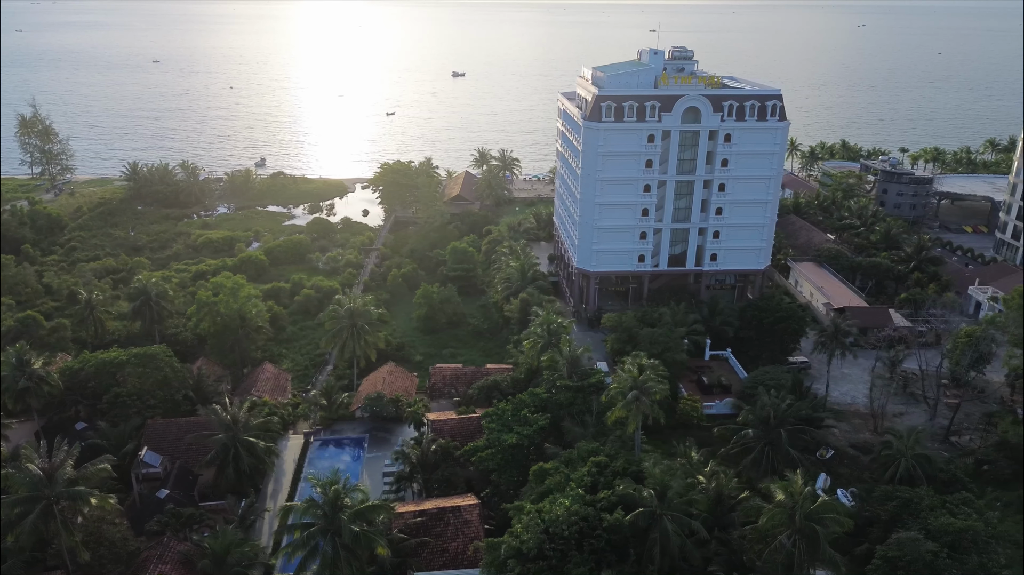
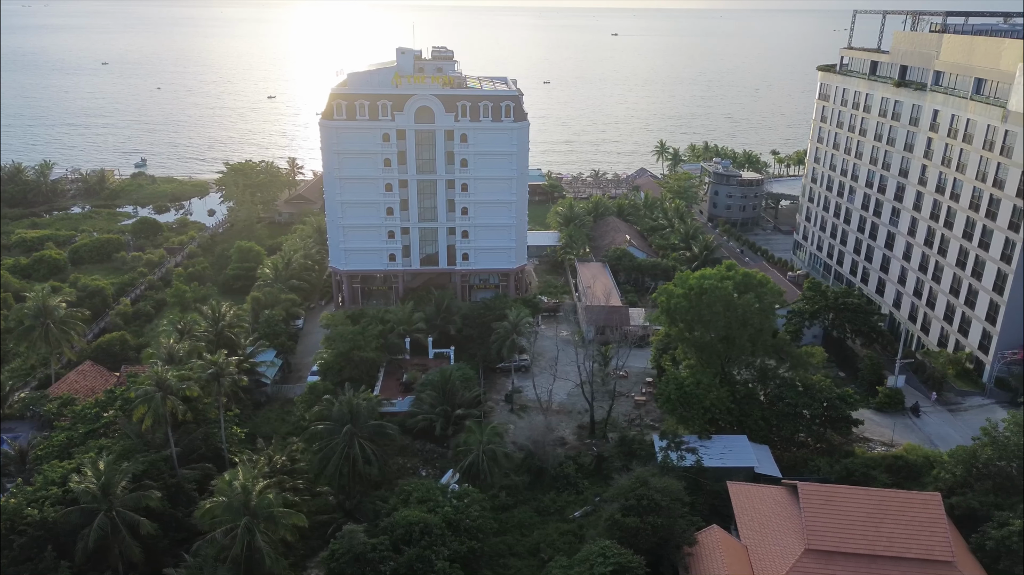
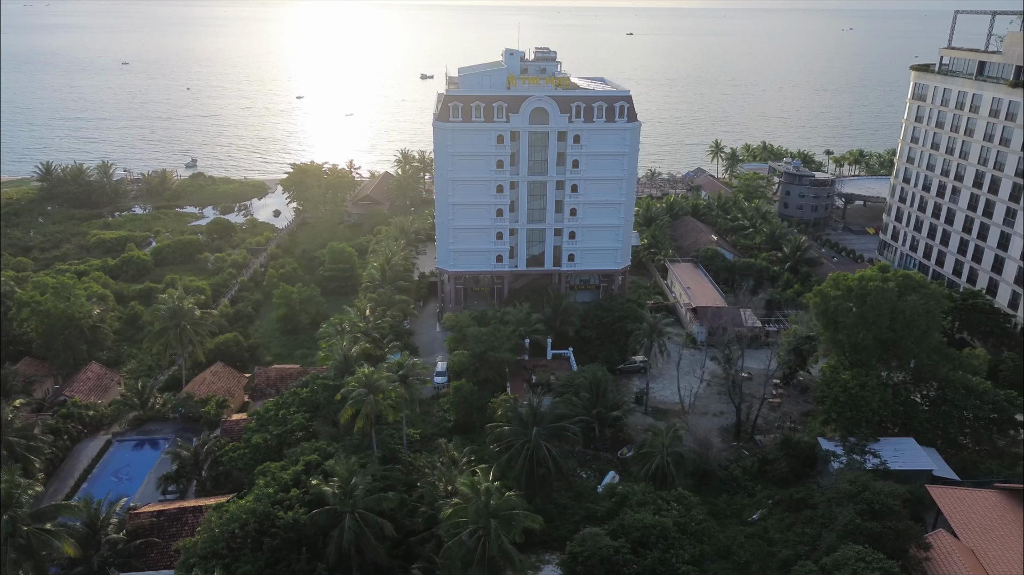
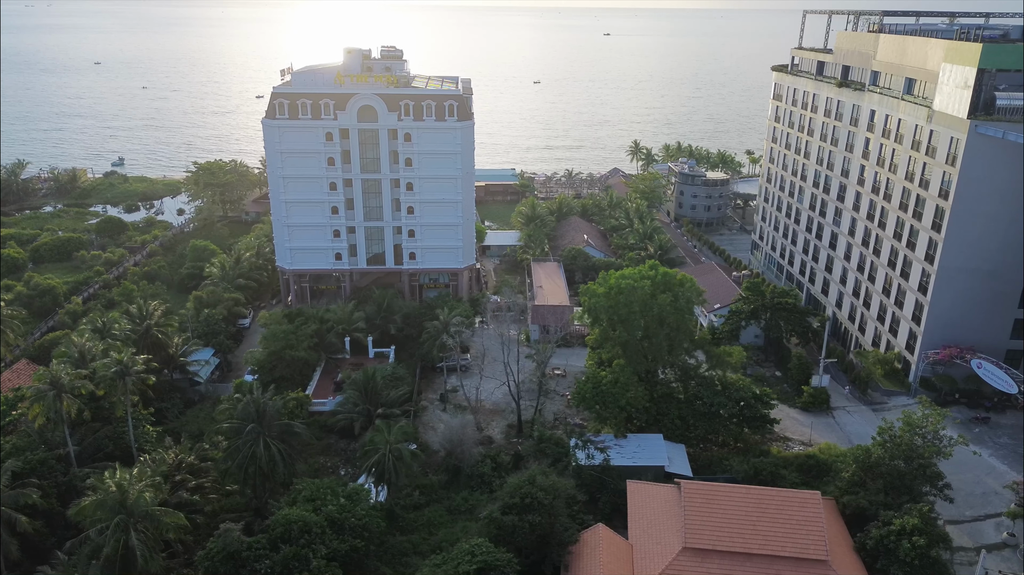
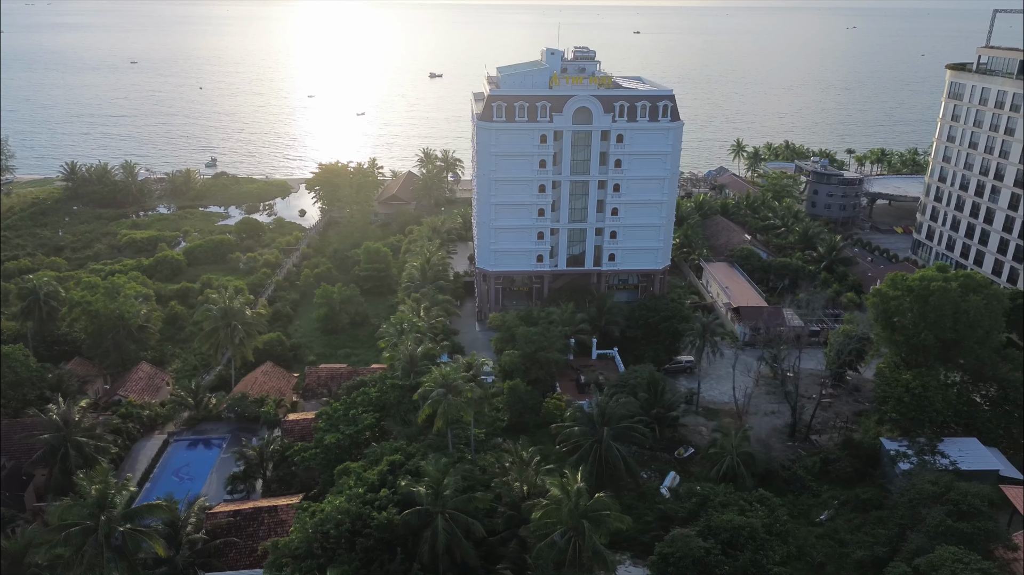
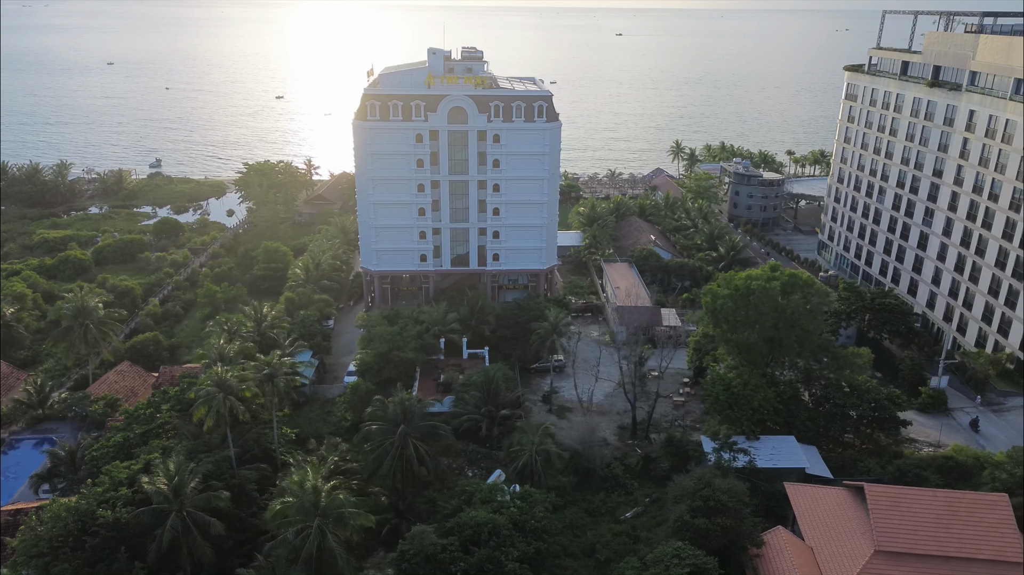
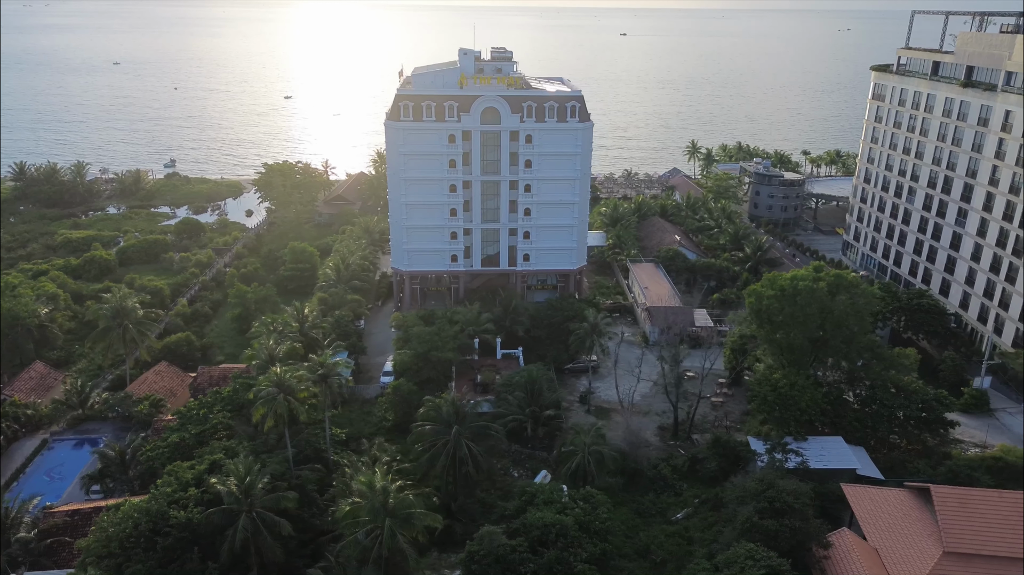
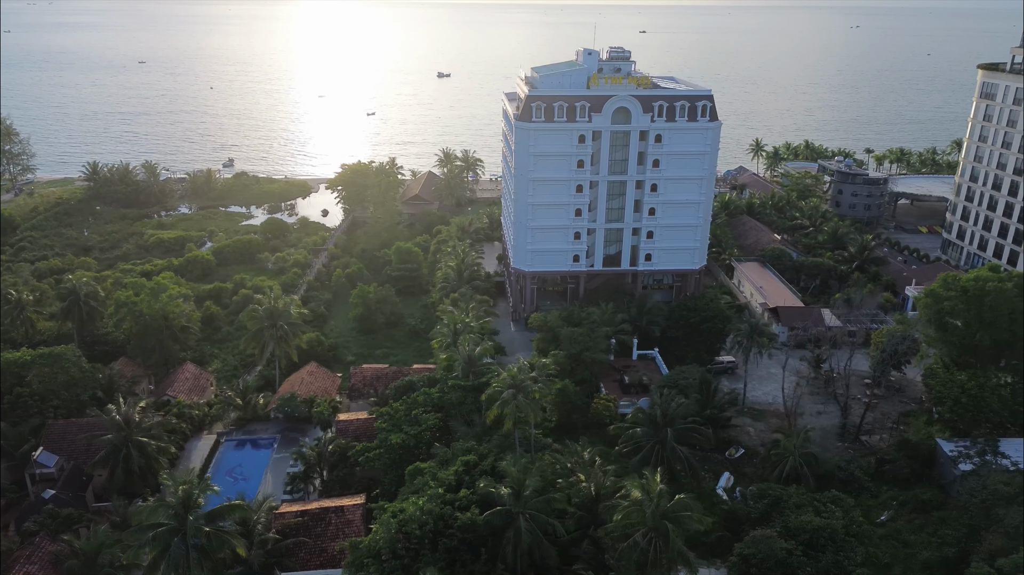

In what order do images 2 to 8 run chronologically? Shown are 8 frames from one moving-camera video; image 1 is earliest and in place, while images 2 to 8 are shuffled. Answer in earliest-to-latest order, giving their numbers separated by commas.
8, 5, 3, 7, 6, 2, 4
